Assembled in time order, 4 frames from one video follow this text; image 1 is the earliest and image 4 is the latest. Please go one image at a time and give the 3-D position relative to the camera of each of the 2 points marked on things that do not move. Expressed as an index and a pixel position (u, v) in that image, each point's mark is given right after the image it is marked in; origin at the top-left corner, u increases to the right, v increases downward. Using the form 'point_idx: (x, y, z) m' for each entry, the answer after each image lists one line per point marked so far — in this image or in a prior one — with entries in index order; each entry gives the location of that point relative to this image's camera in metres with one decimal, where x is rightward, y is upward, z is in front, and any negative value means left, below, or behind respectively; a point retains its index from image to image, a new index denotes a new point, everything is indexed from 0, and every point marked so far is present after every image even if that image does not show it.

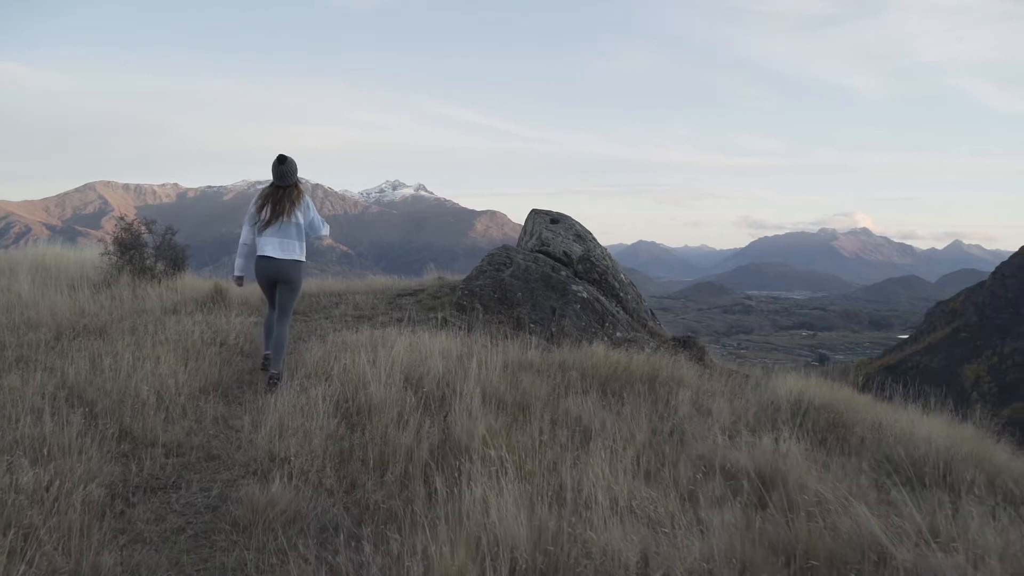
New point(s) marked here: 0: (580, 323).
0: (+0.9, -0.5, +8.0) m
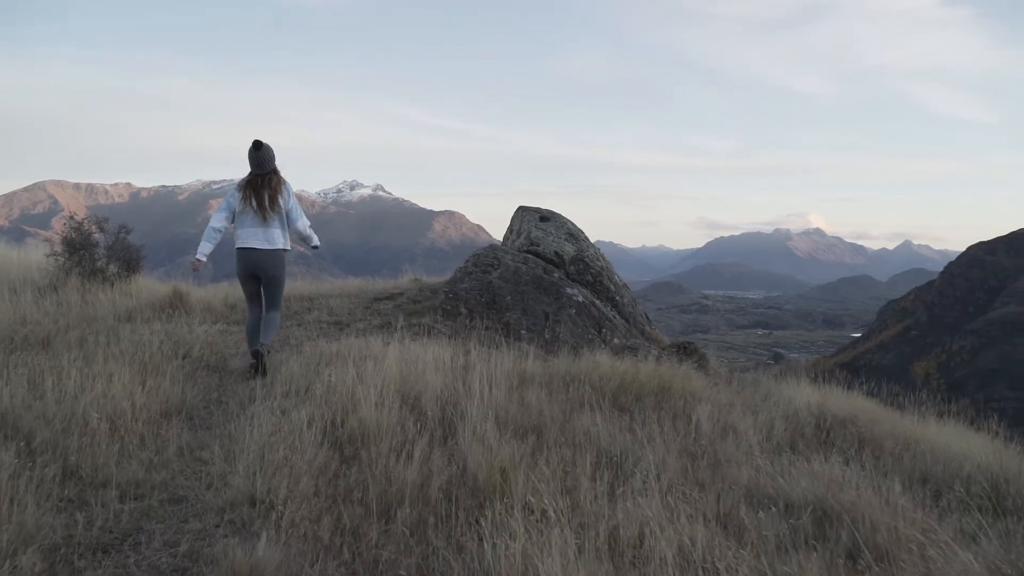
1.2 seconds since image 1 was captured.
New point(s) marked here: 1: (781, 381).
0: (+0.8, -0.5, +7.5) m
1: (+3.3, -1.2, +7.8) m
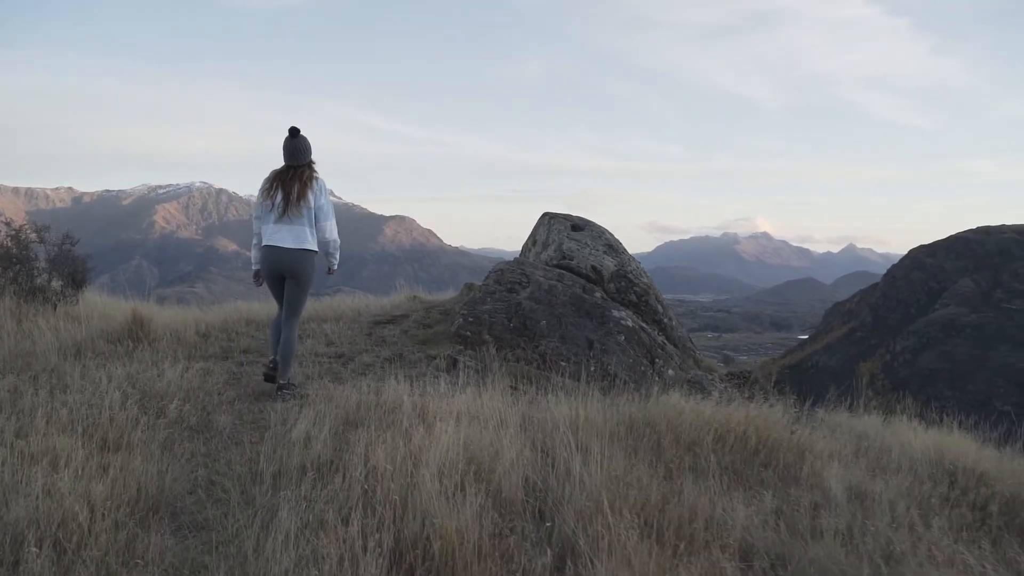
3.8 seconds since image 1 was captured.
0: (+1.2, -0.7, +6.4) m
1: (+3.7, -1.4, +6.8) m
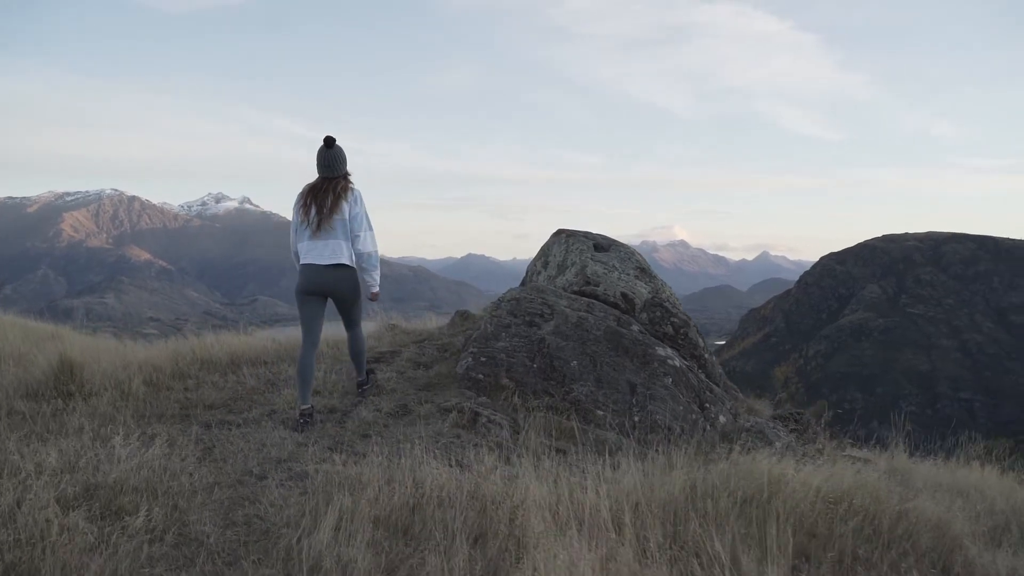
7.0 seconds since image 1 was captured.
0: (+1.5, -1.1, +5.5) m
1: (+4.0, -1.7, +6.1) m
